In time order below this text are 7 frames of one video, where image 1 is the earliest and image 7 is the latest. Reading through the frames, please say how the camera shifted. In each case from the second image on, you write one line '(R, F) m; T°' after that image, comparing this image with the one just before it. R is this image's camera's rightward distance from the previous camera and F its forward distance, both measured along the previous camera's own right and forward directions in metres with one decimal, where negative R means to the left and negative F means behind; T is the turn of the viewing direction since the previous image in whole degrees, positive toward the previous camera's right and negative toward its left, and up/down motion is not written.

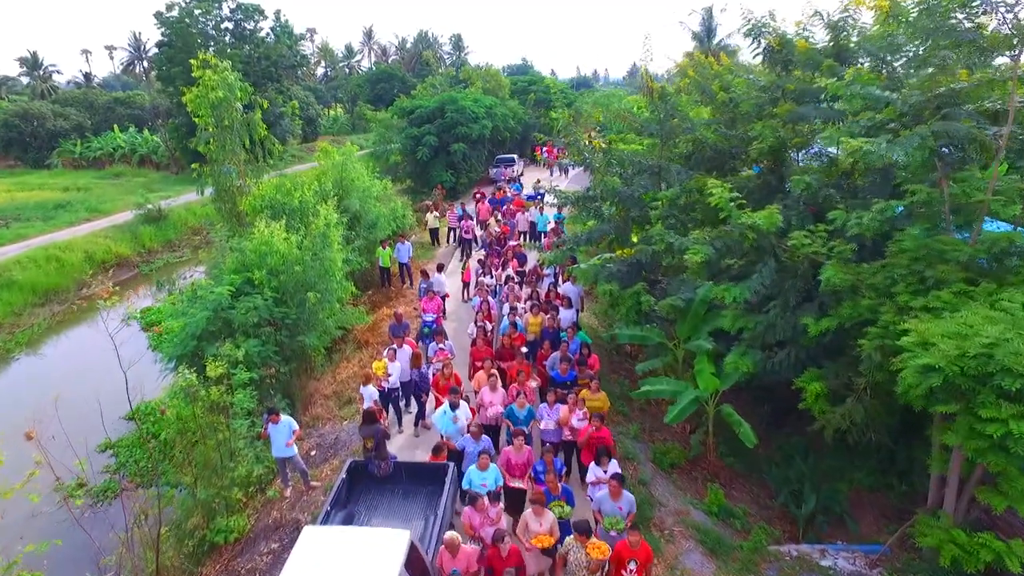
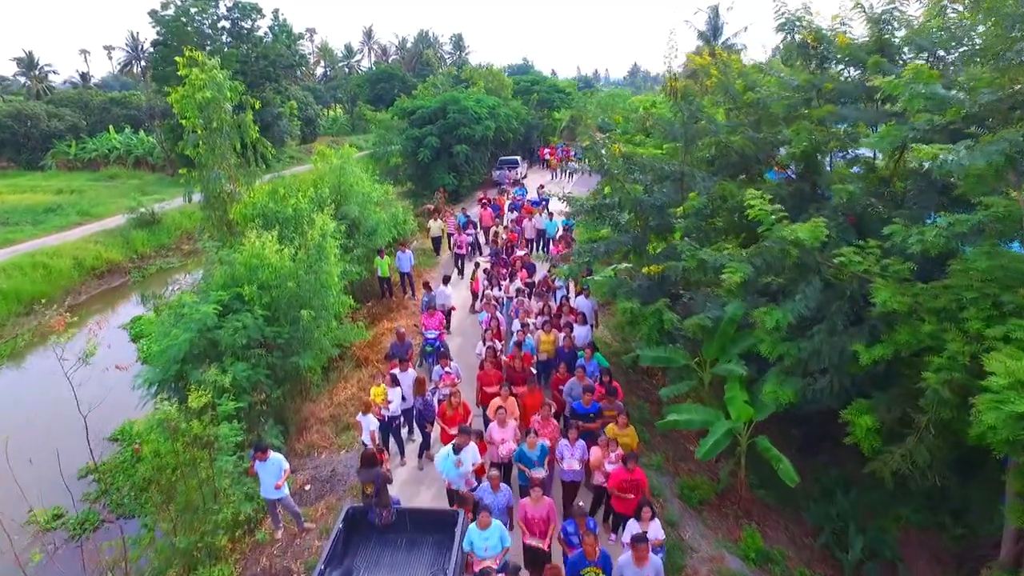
(-0.2, +0.8) m; 0°
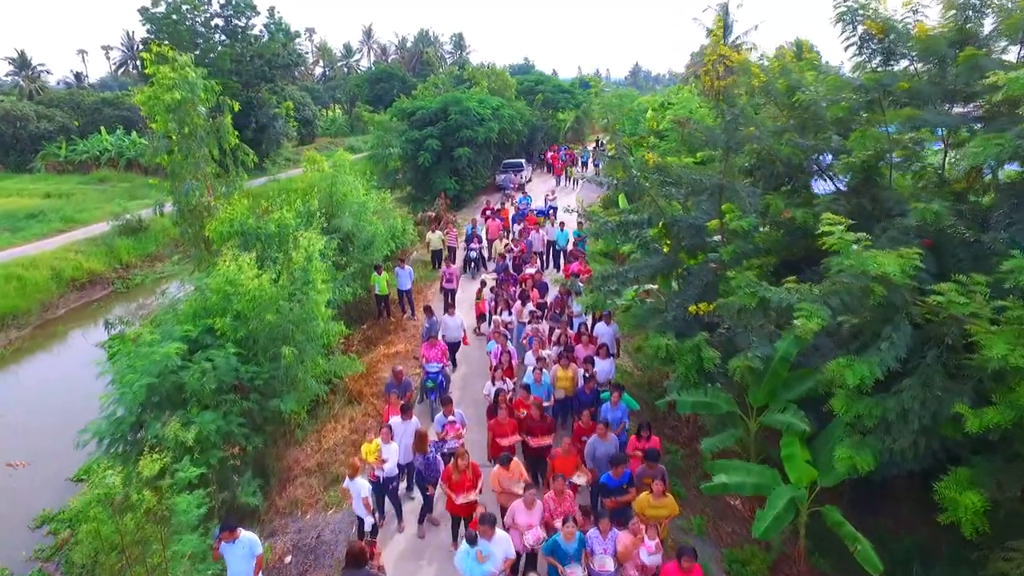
(-0.2, +1.3) m; 0°
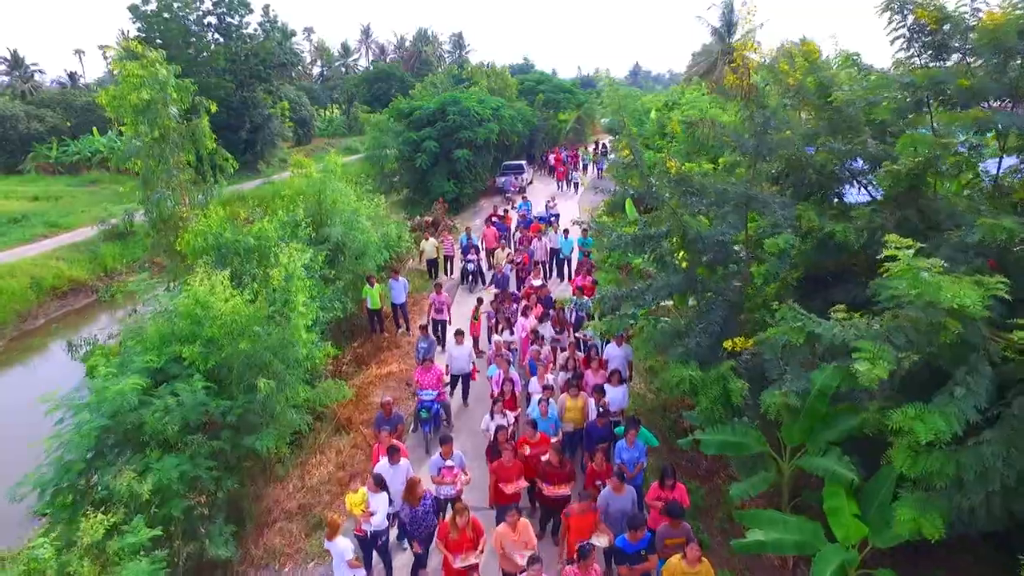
(0.0, +0.9) m; 0°
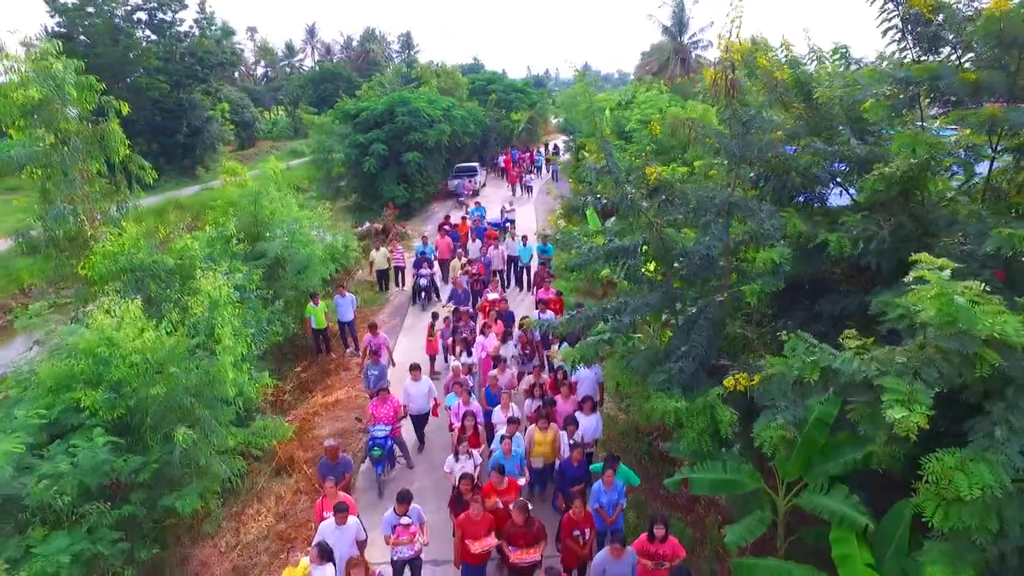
(-0.1, +0.9) m; +4°
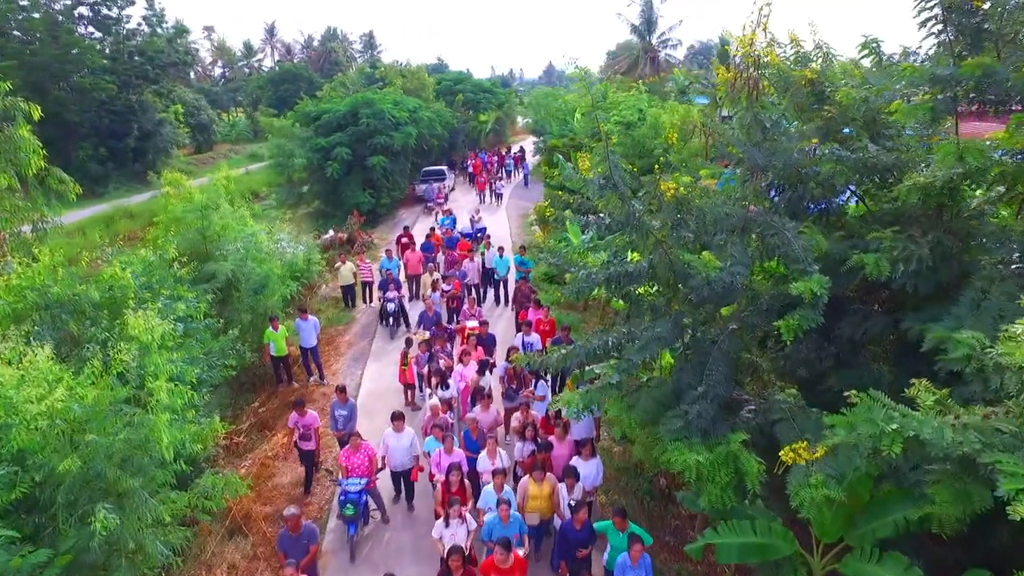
(-0.2, +1.0) m; +3°
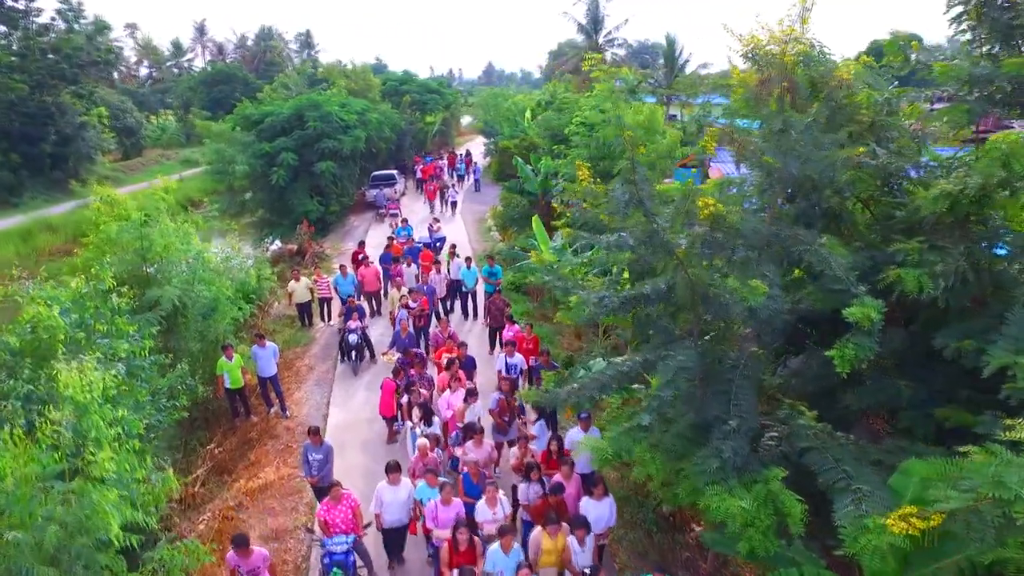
(-0.5, +0.7) m; +5°
